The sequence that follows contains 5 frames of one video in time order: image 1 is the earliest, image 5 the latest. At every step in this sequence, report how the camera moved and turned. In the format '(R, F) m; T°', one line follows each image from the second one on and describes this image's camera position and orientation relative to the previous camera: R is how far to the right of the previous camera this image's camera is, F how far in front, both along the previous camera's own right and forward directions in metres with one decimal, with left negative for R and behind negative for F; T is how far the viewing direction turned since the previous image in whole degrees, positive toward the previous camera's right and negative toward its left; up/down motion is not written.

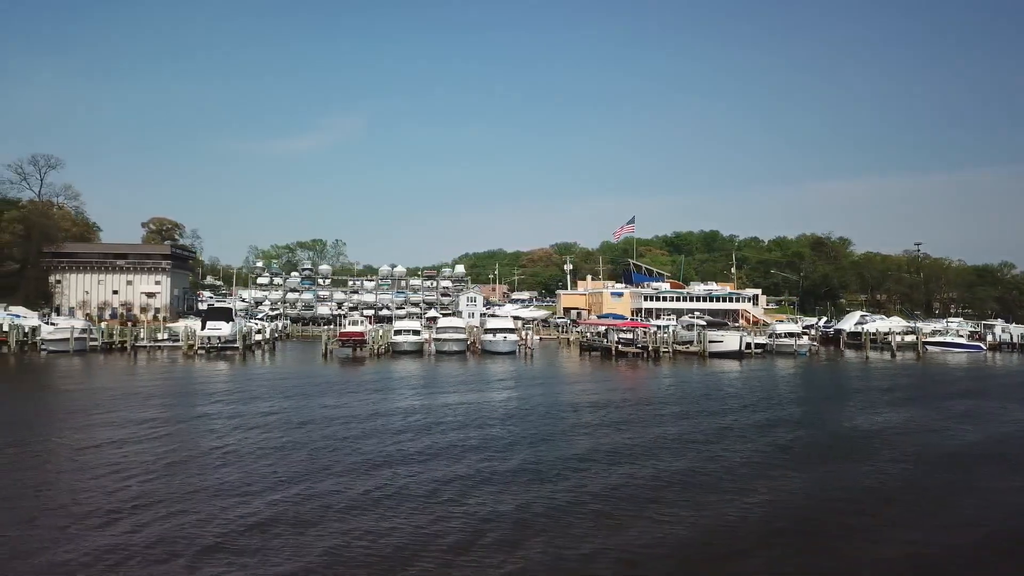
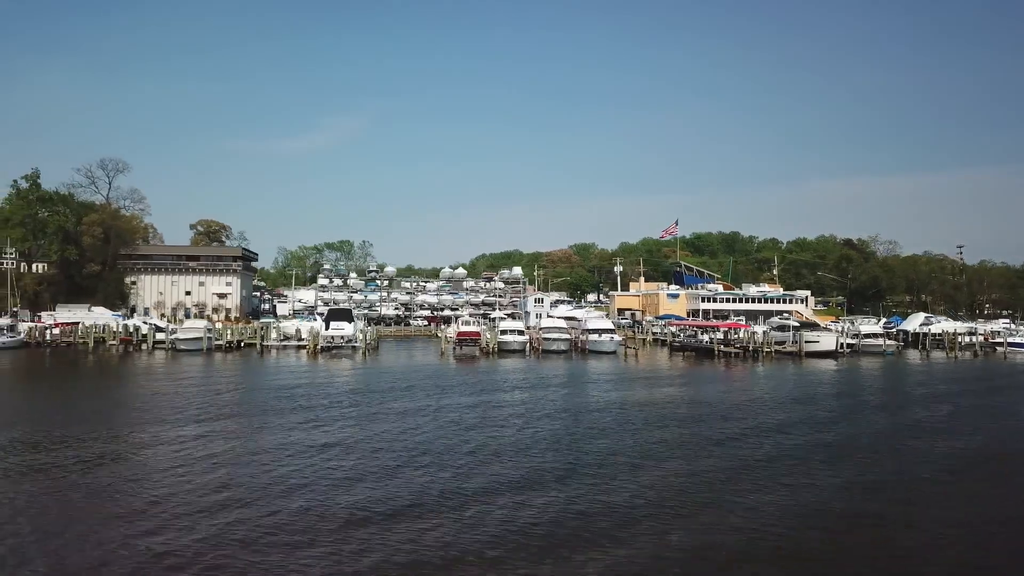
(-5.2, -2.1) m; 0°
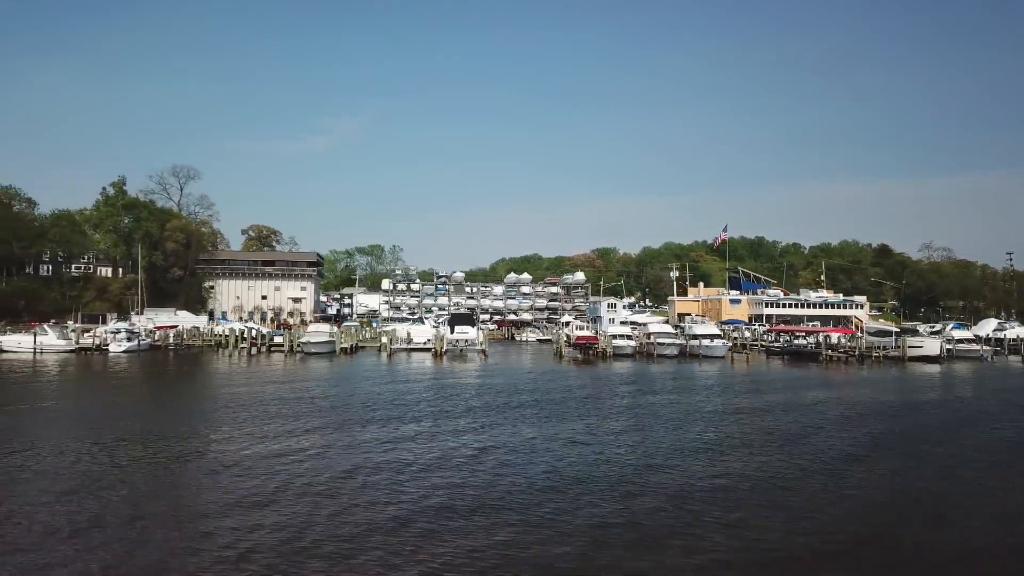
(-6.1, -1.9) m; 0°
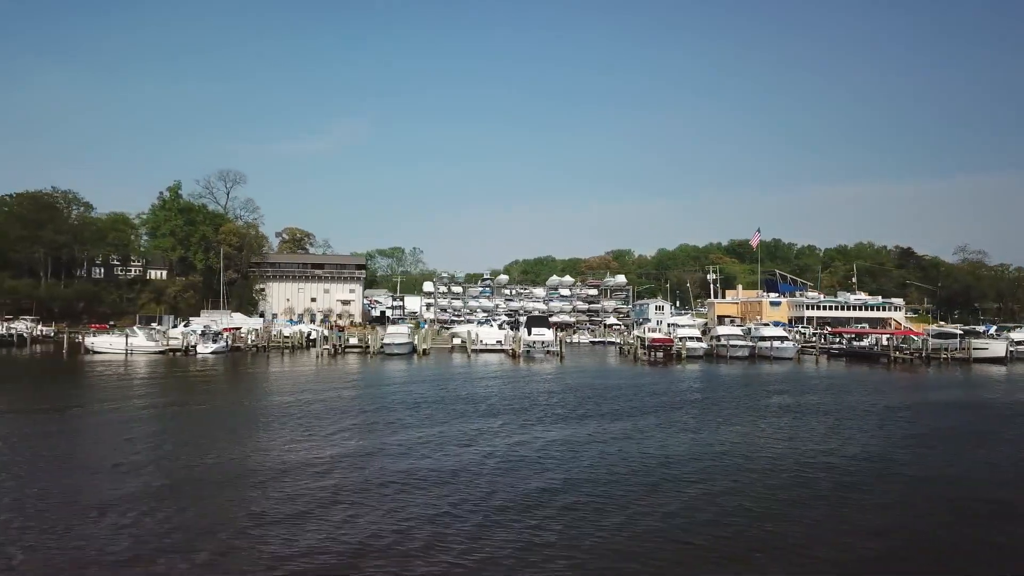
(-4.1, -1.3) m; 0°
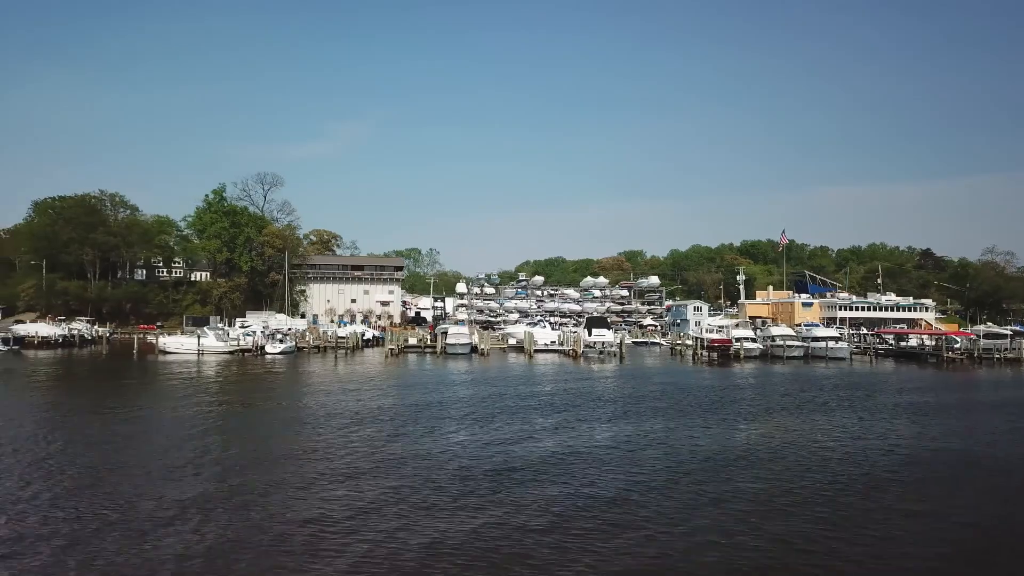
(-3.5, -1.1) m; 0°
